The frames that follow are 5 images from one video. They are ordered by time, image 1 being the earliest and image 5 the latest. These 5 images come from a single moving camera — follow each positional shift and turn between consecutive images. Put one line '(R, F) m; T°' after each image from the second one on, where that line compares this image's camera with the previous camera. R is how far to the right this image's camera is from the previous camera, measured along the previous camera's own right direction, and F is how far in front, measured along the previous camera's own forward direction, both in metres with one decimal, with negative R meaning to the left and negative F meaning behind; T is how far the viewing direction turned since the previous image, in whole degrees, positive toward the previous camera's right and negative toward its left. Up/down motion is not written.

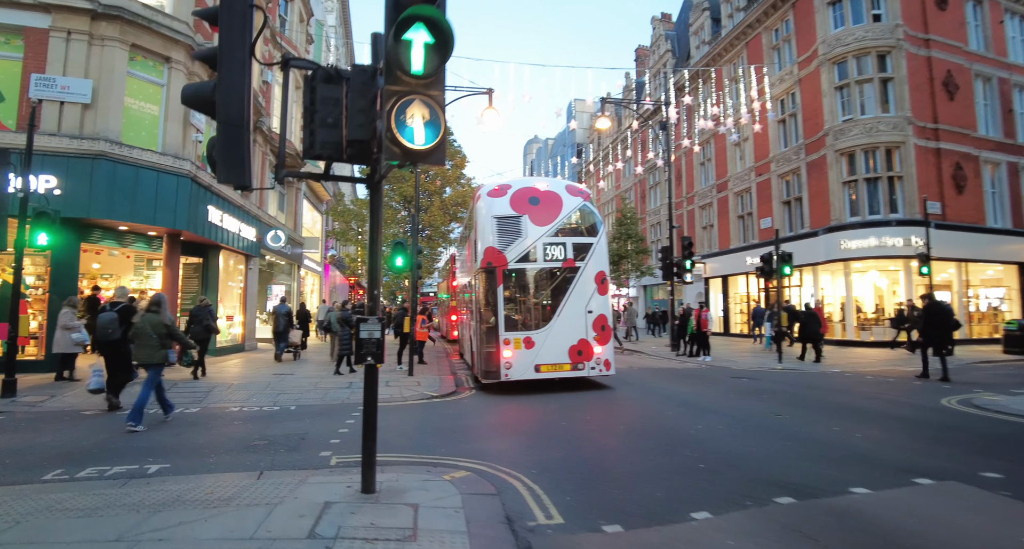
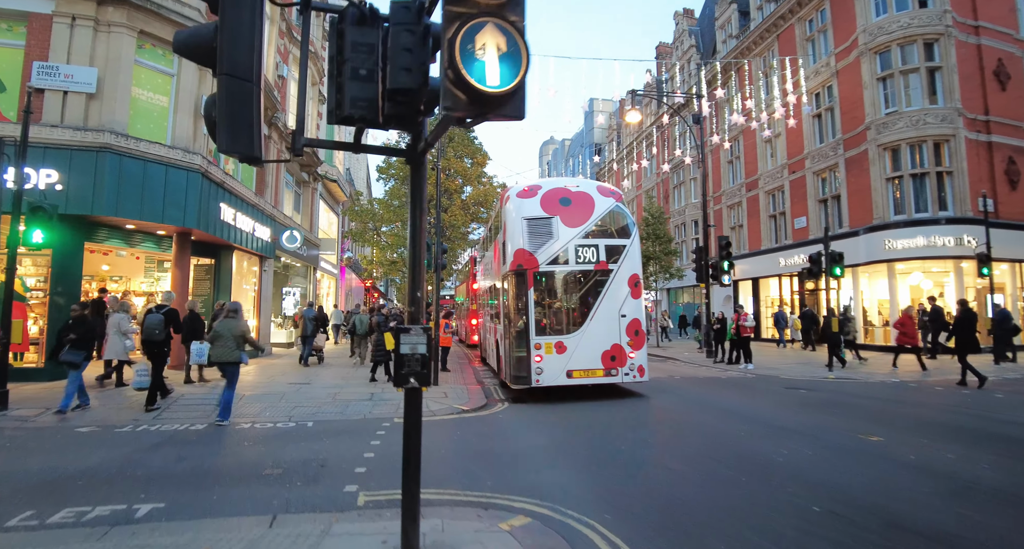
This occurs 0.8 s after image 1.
(-0.5, +1.0) m; -1°
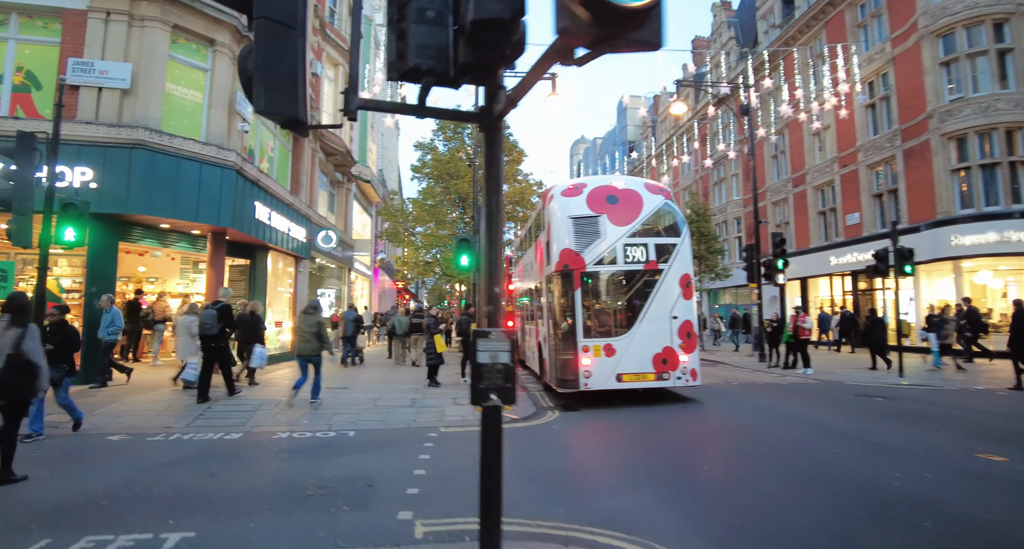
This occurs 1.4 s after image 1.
(-0.4, +0.7) m; -3°
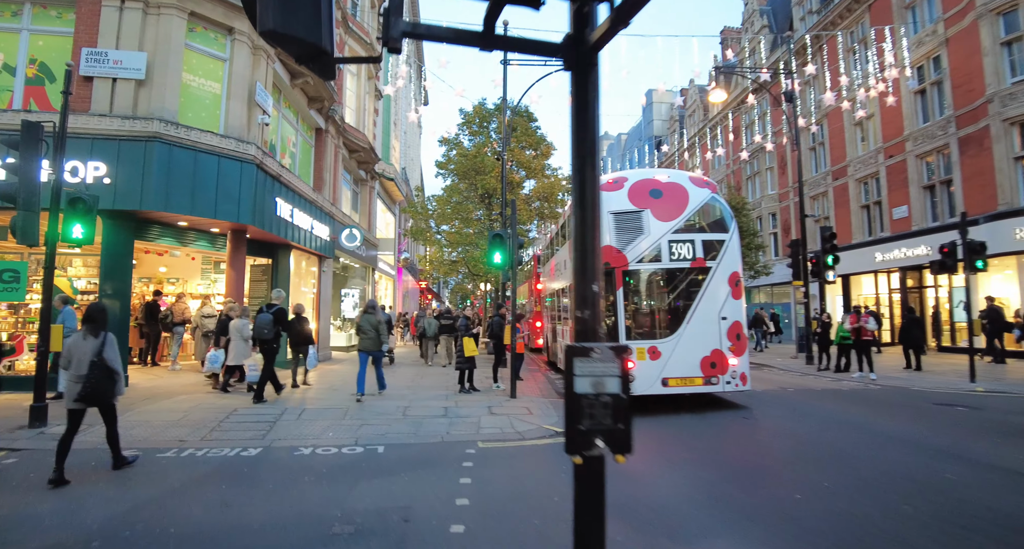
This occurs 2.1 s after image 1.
(-0.3, +0.8) m; -2°
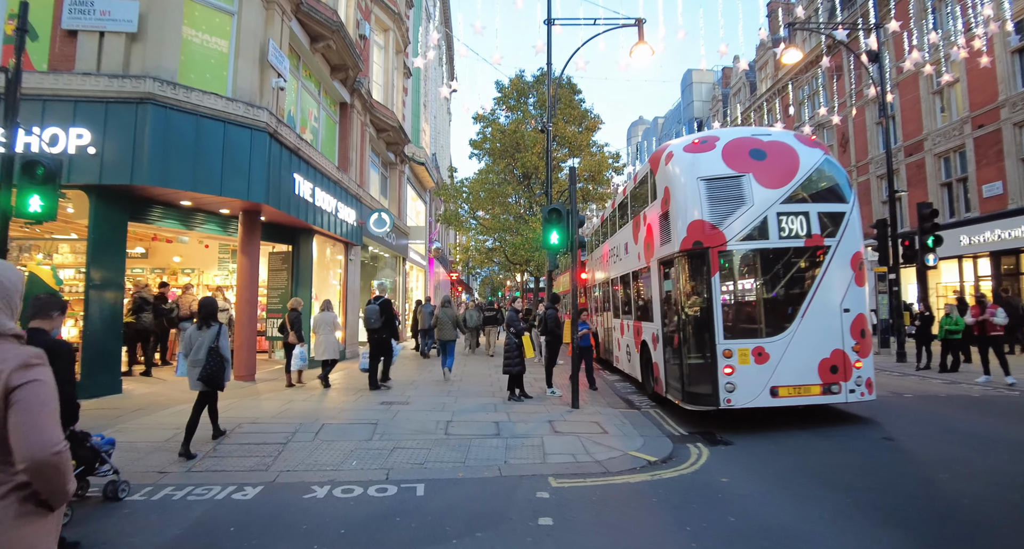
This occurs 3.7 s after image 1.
(-0.5, +1.7) m; -3°
